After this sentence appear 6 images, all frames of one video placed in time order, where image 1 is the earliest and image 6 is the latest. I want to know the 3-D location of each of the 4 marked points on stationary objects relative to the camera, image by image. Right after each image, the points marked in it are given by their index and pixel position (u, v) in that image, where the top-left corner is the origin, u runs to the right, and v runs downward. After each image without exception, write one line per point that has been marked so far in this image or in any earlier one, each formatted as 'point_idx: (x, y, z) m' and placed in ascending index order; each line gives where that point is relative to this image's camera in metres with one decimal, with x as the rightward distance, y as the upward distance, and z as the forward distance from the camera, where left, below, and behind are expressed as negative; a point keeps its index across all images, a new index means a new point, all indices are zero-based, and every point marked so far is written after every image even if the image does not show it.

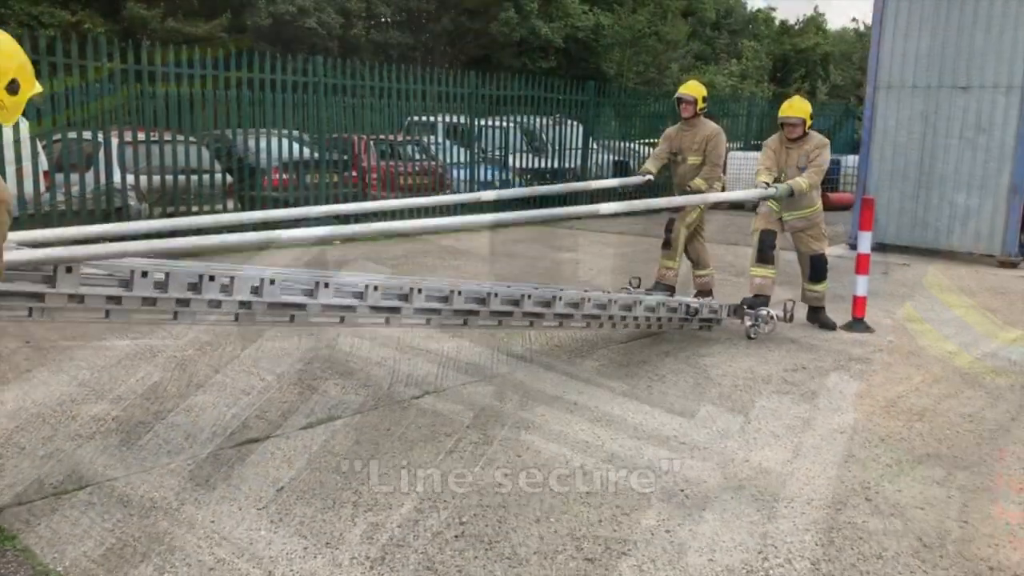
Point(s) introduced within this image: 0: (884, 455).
0: (+1.7, -0.8, +4.1) m
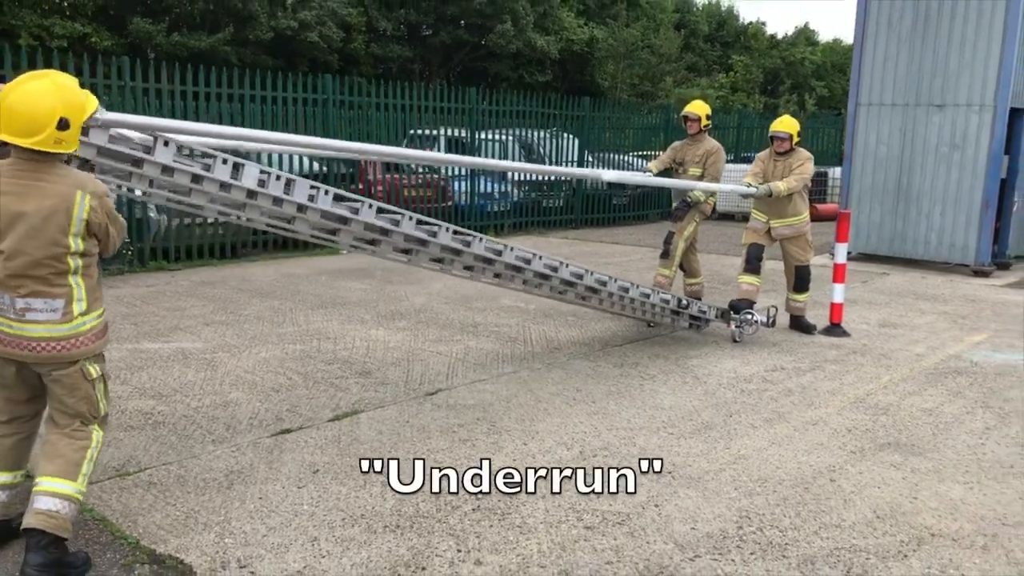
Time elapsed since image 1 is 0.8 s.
0: (+1.7, -0.8, +4.6) m
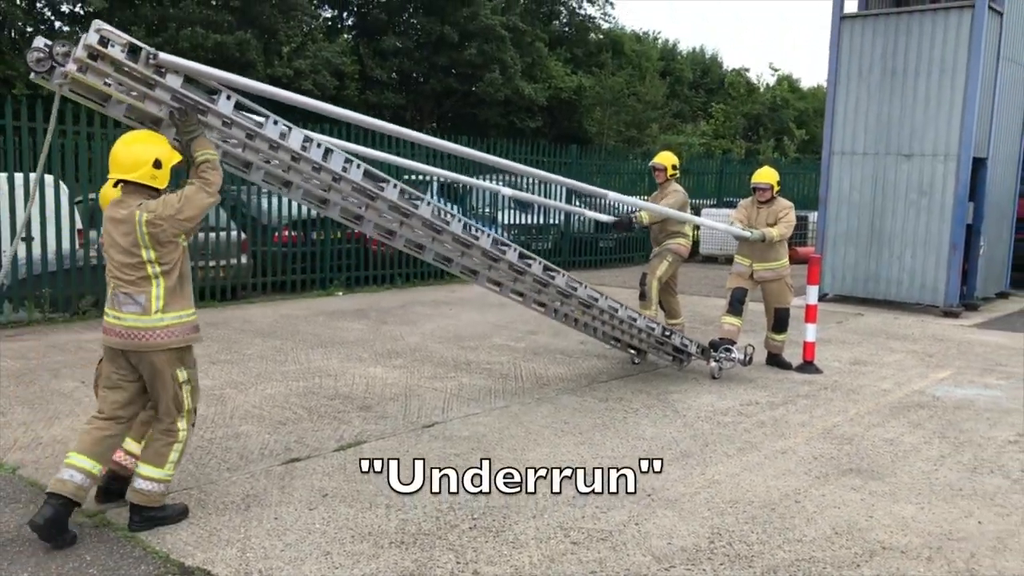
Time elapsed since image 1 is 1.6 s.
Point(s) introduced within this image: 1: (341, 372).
0: (+1.7, -1.0, +5.0) m
1: (-1.4, -0.7, +7.4) m
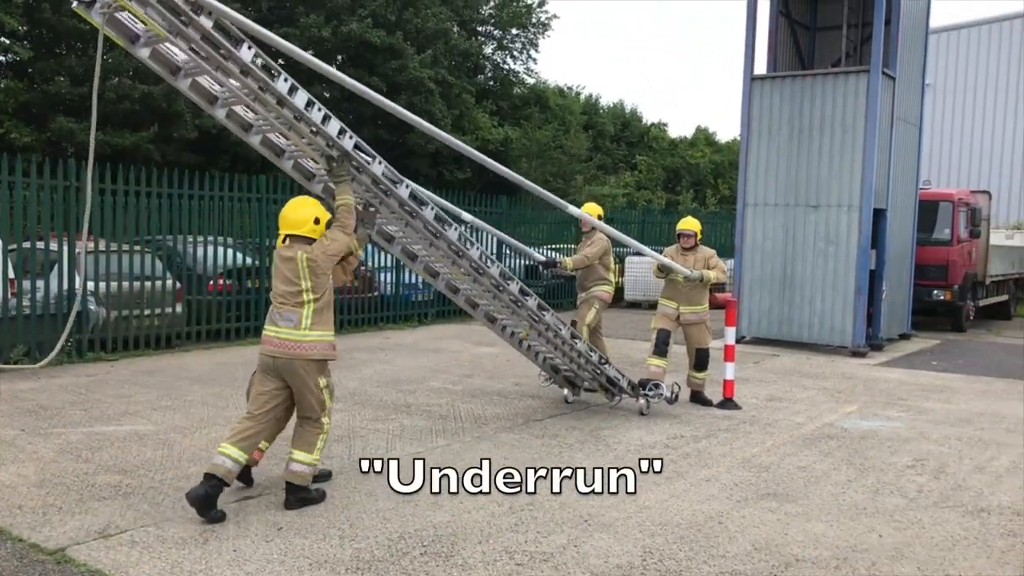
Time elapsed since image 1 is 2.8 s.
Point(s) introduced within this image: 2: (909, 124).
0: (+1.4, -1.2, +5.5) m
1: (-1.9, -1.1, +7.6) m
2: (+5.6, +2.3, +12.8) m
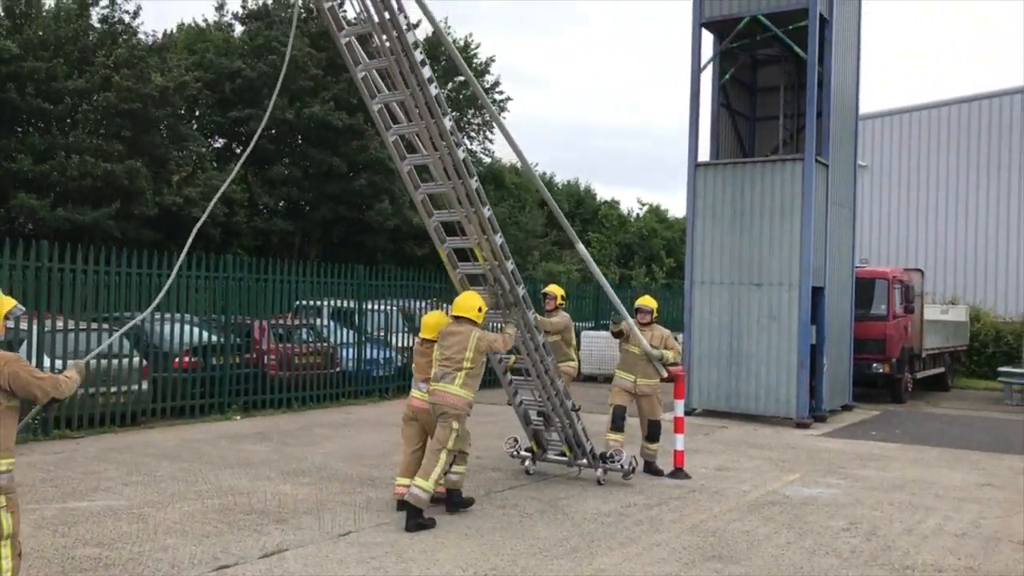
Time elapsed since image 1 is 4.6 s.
0: (+1.1, -1.7, +5.9) m
1: (-2.2, -1.8, +7.8) m
2: (+5.0, +1.2, +13.6) m
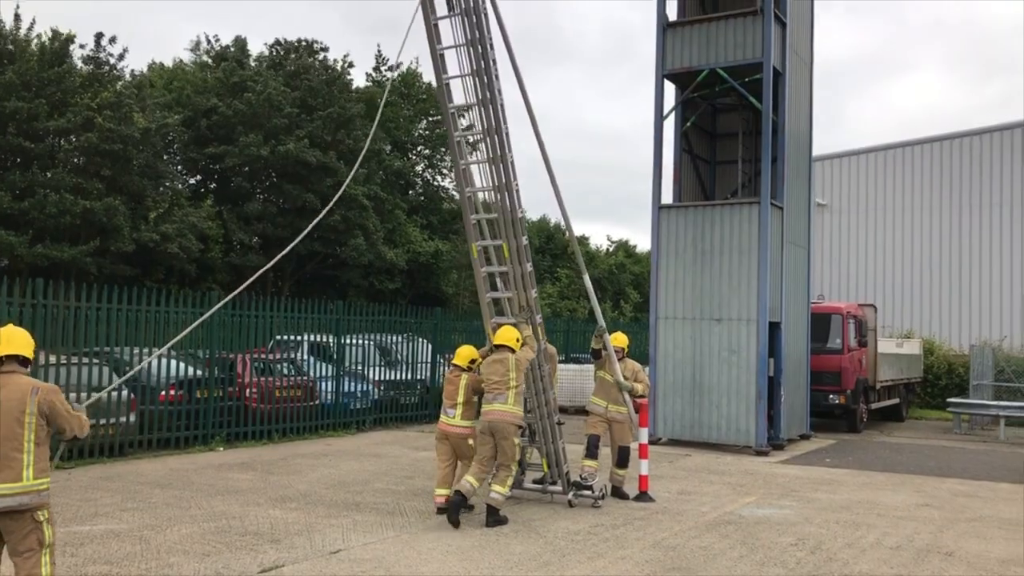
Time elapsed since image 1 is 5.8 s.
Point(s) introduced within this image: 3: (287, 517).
0: (+1.0, -2.0, +6.5) m
1: (-2.5, -2.1, +8.3) m
2: (+4.6, +0.7, +14.5) m
3: (-2.0, -2.1, +8.2) m
